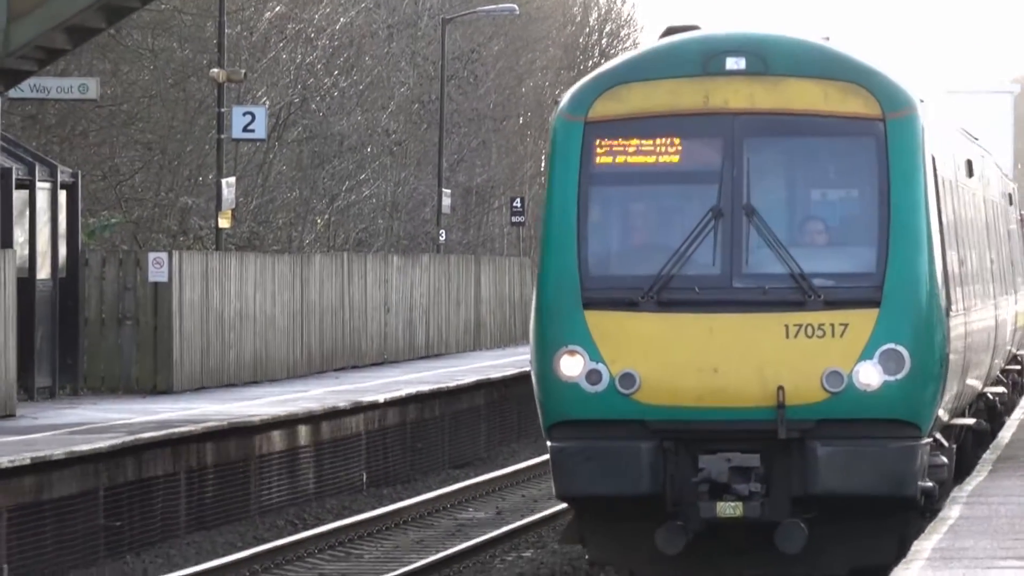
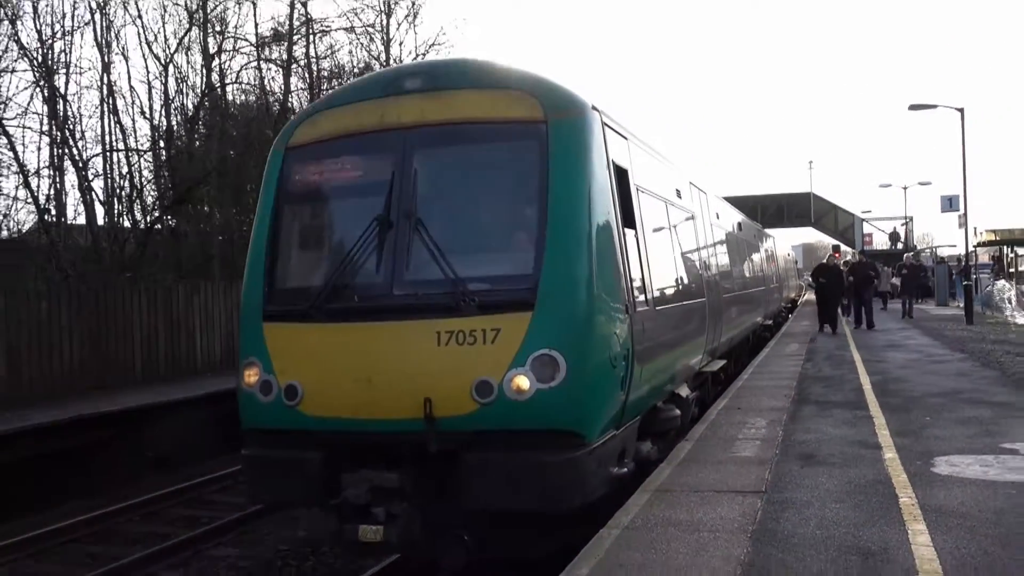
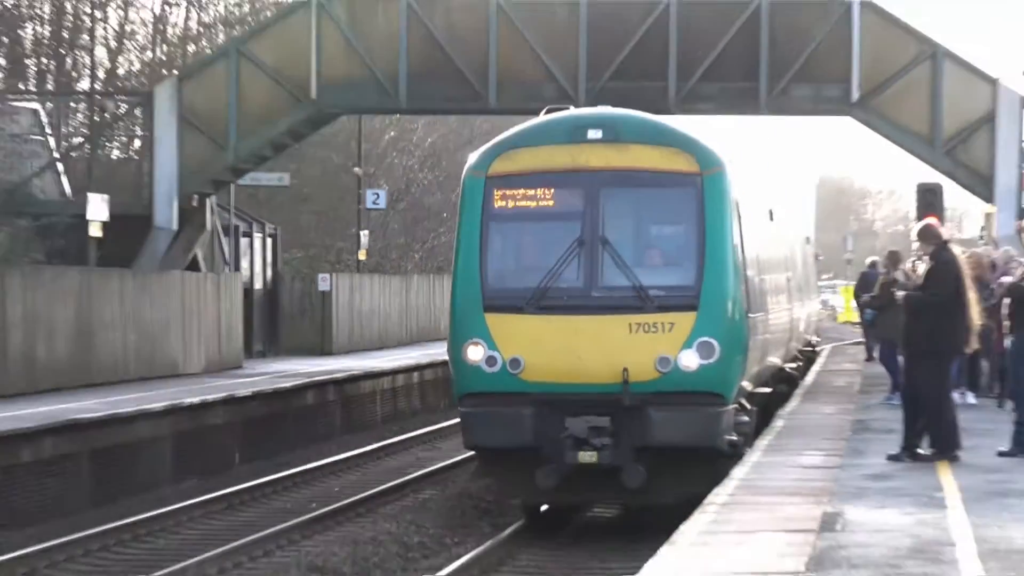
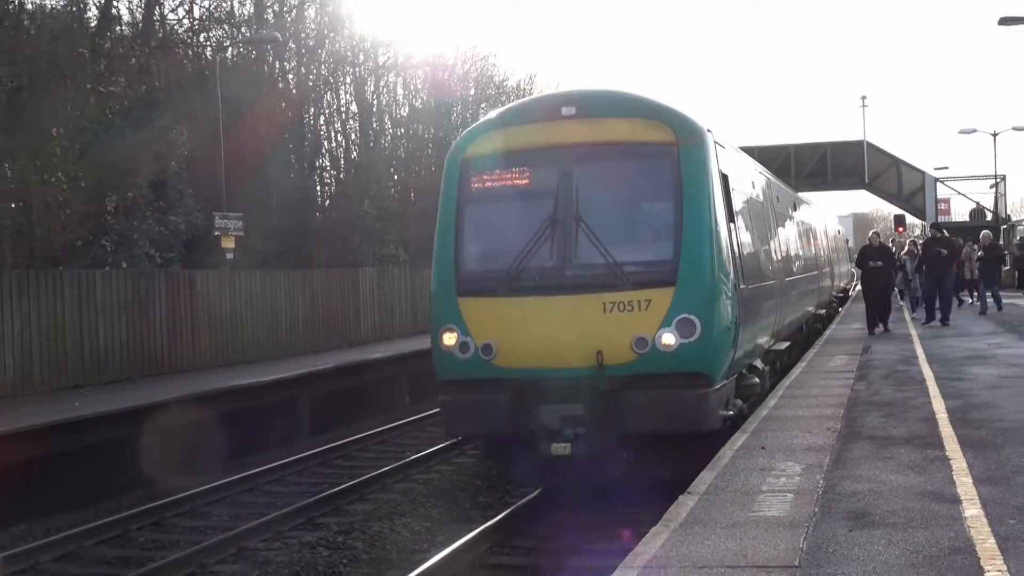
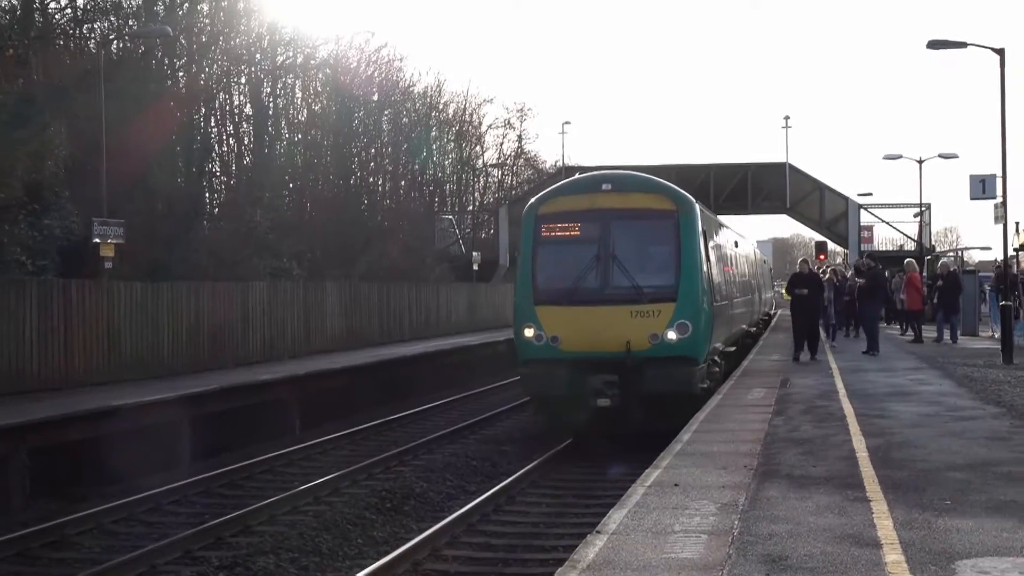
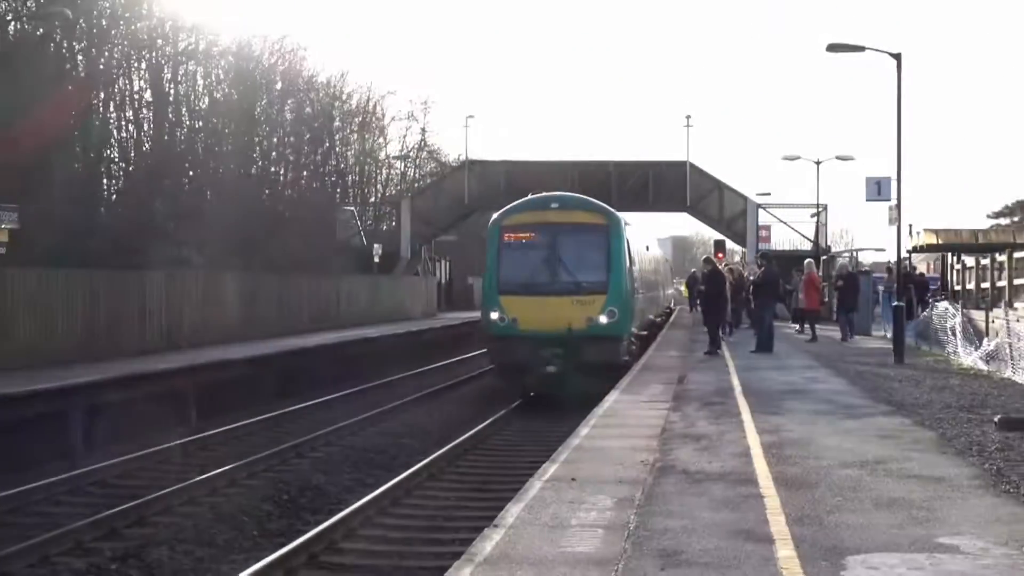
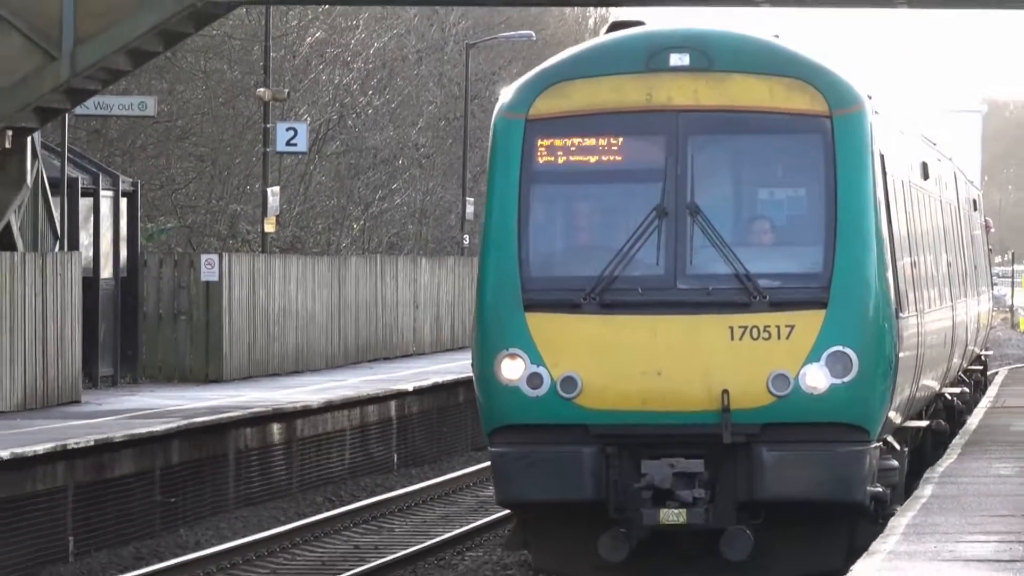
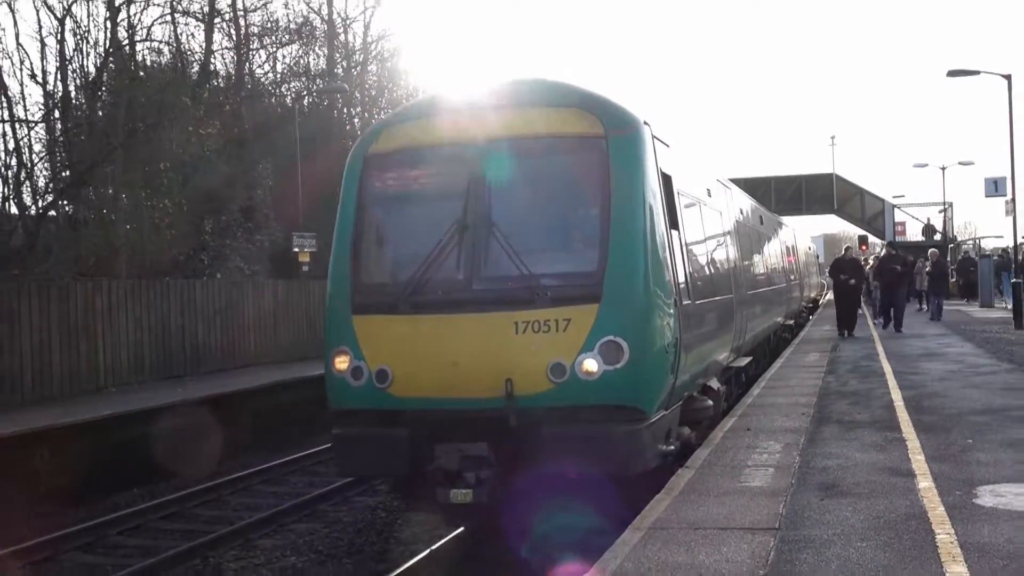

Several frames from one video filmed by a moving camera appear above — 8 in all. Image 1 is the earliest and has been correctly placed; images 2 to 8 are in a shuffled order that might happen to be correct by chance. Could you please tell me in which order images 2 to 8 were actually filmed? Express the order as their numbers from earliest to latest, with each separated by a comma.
7, 3, 6, 5, 4, 8, 2
